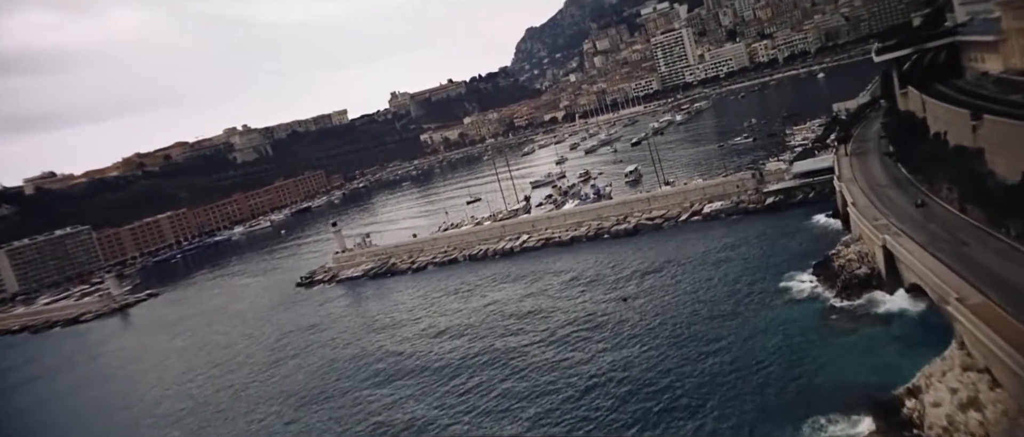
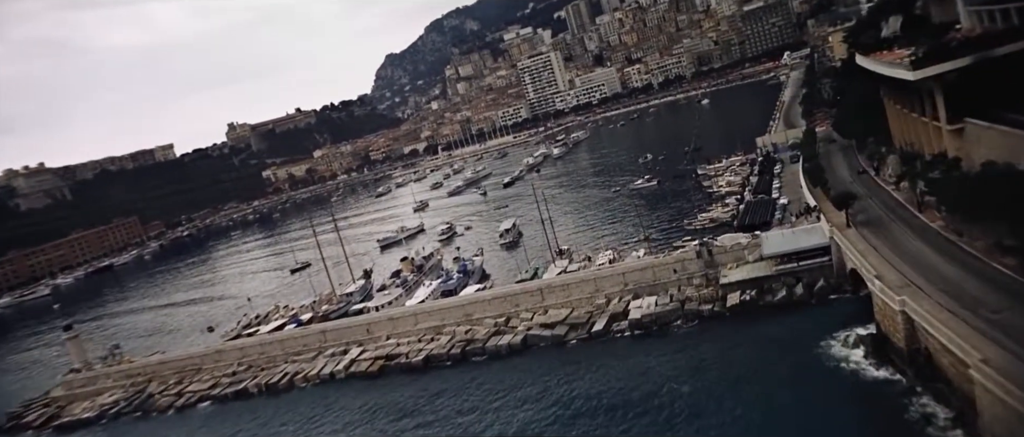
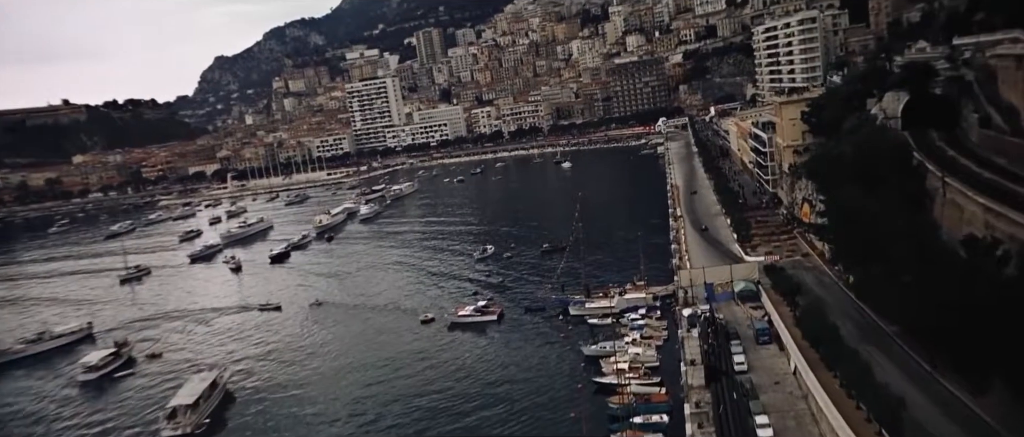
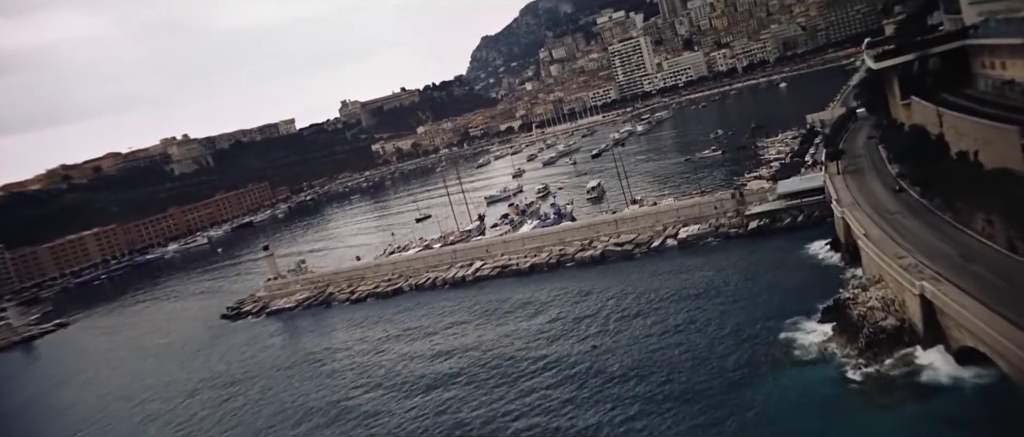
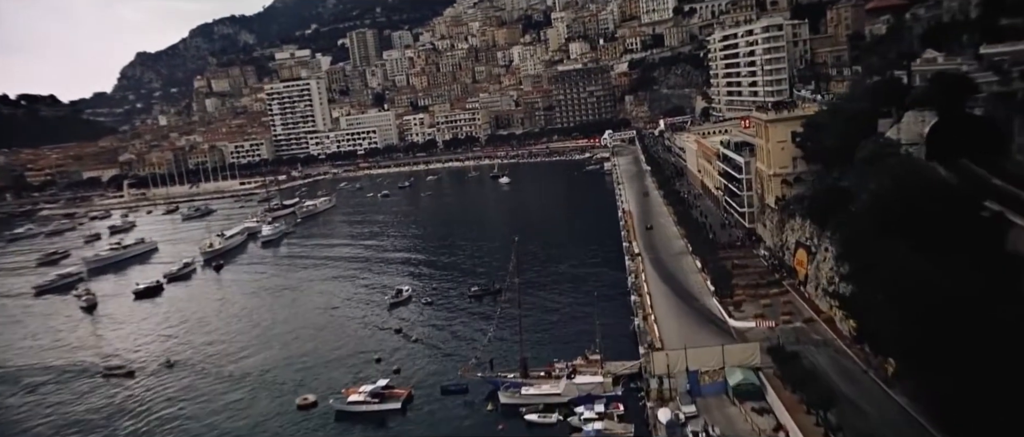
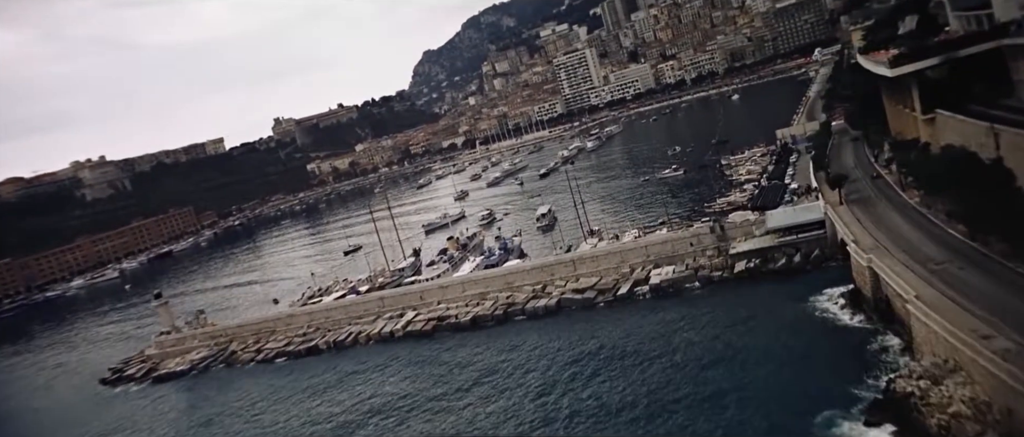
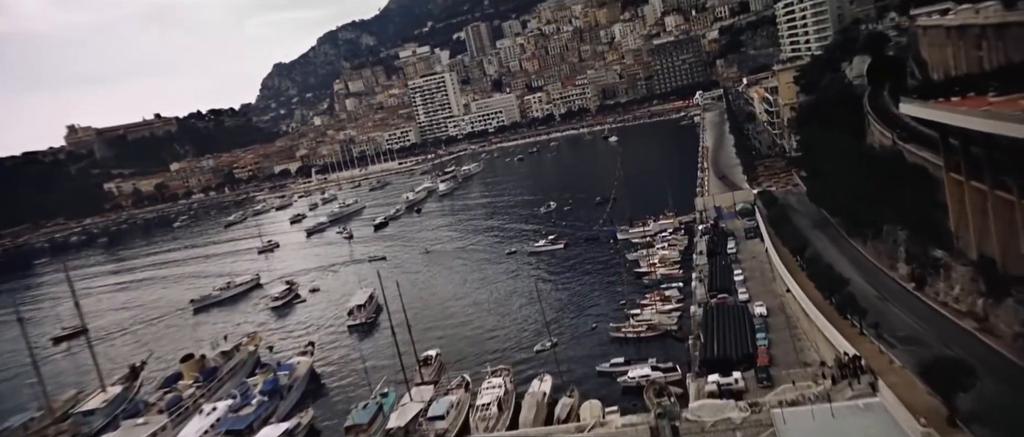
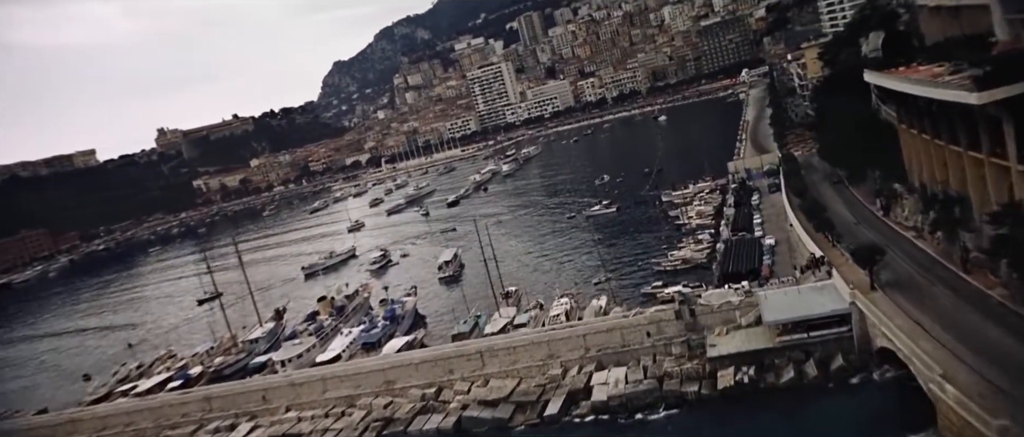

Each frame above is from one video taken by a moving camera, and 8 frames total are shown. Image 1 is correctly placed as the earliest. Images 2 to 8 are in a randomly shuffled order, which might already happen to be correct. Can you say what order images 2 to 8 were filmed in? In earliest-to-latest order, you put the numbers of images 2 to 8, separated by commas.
4, 6, 2, 8, 7, 3, 5
